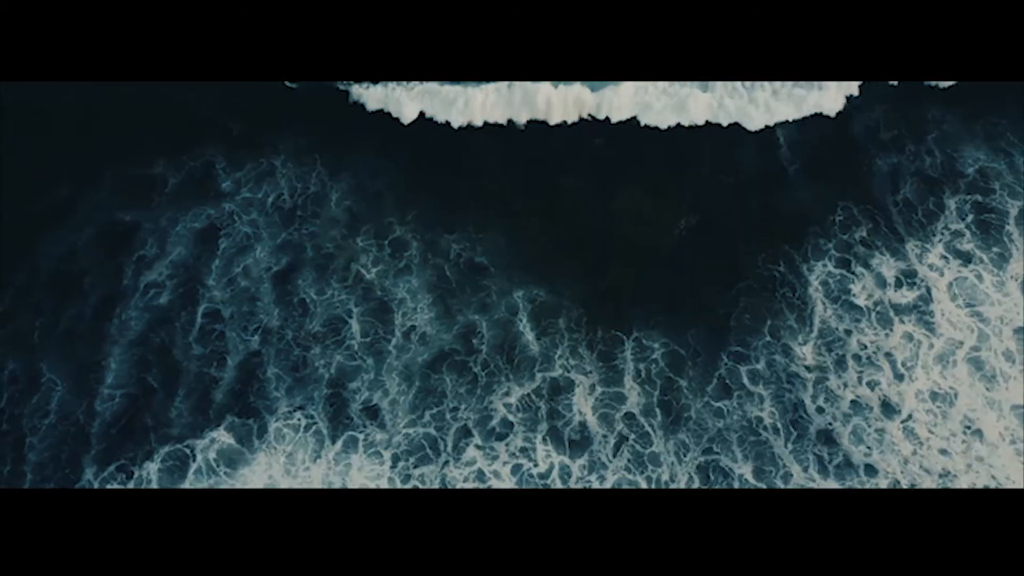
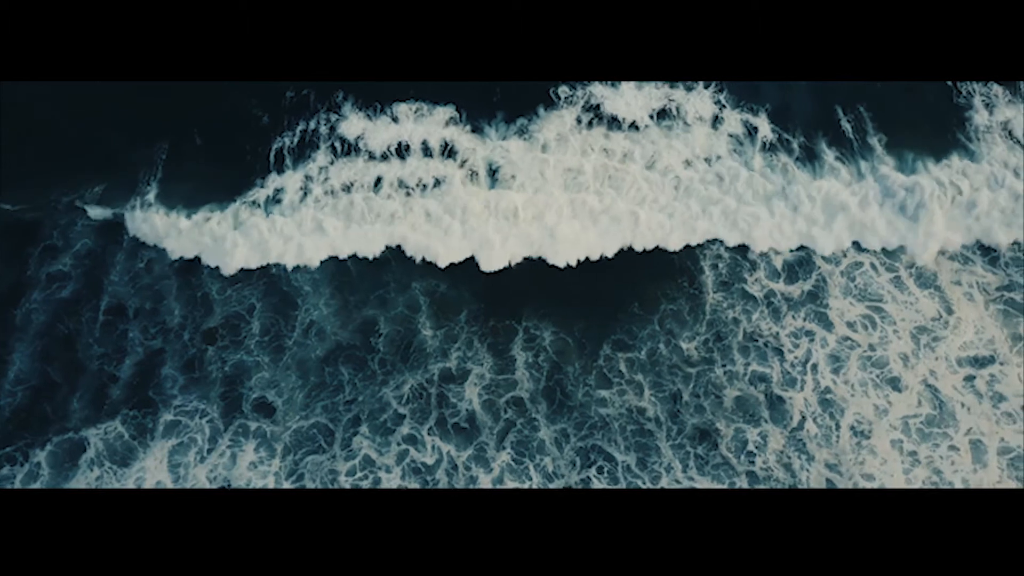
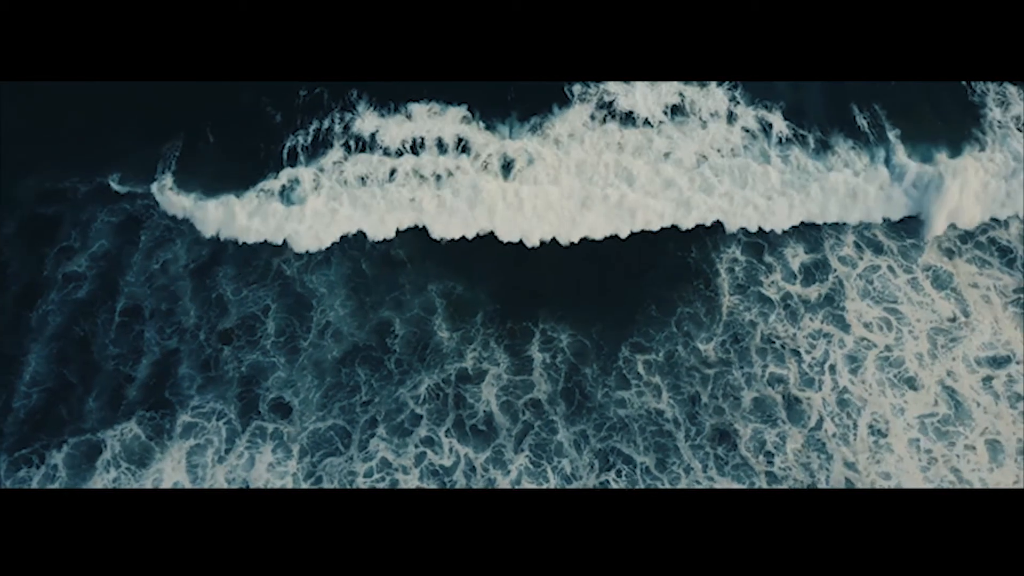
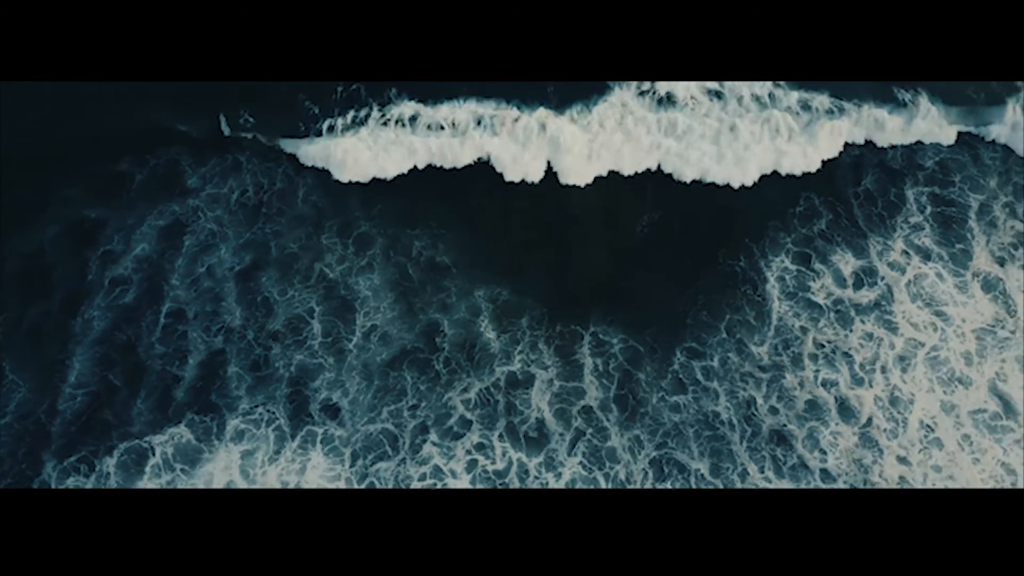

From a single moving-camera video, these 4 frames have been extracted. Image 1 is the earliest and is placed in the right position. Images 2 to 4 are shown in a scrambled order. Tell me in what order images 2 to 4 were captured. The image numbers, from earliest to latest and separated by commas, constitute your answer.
4, 3, 2
